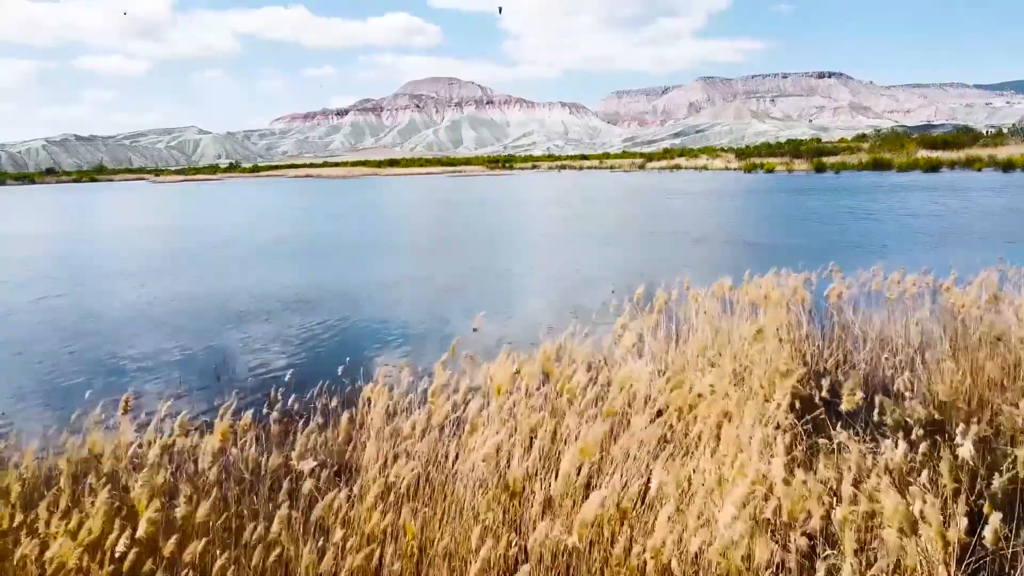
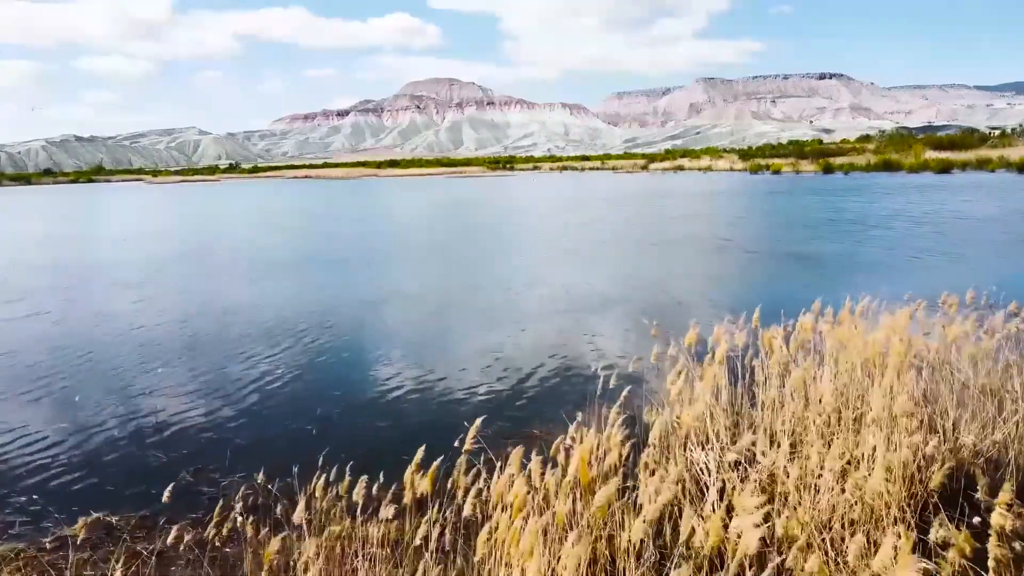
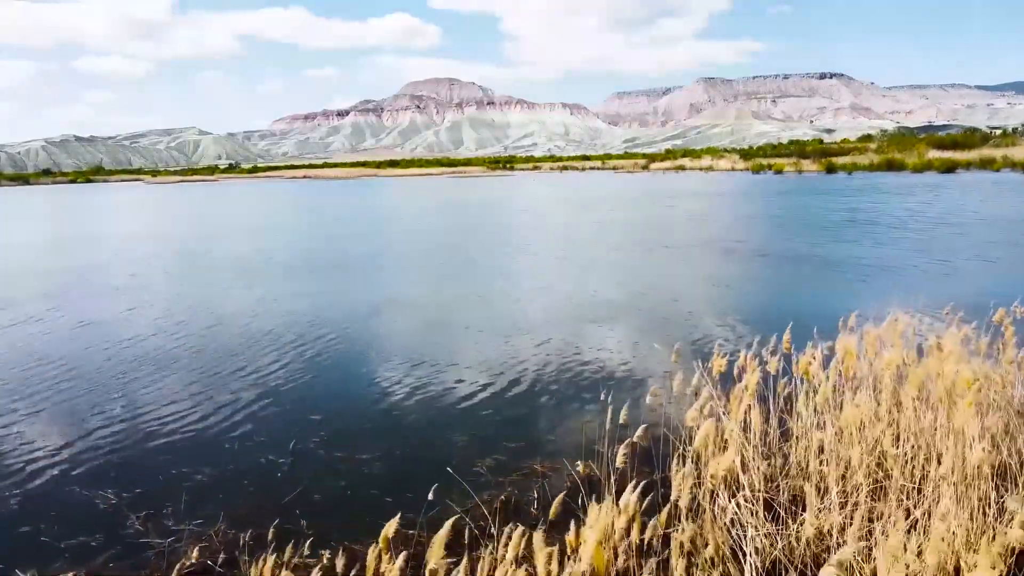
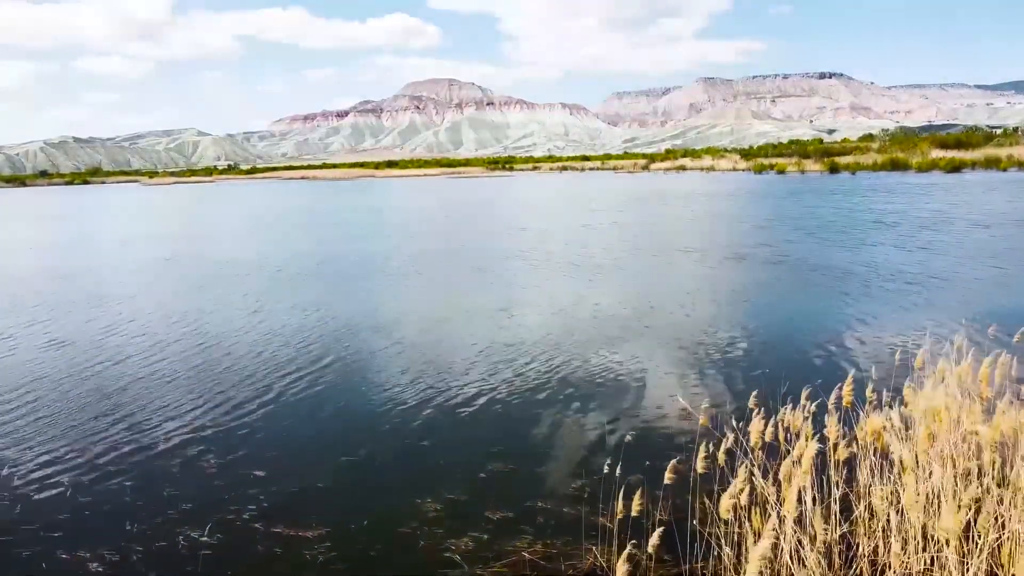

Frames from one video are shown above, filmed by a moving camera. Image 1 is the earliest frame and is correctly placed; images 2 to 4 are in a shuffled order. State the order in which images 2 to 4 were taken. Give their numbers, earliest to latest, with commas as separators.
2, 3, 4
